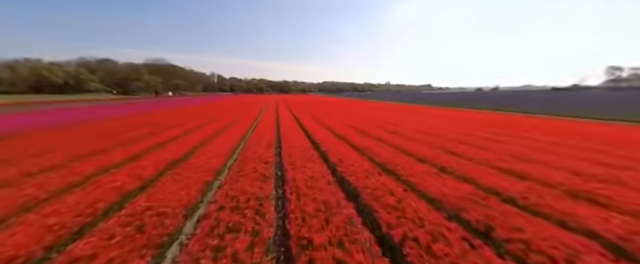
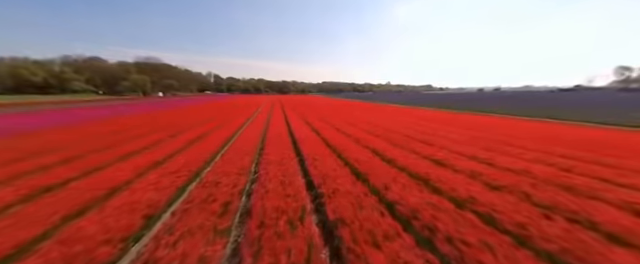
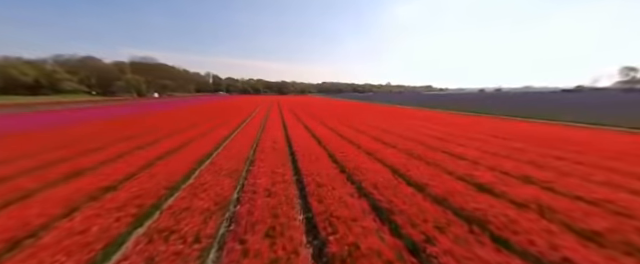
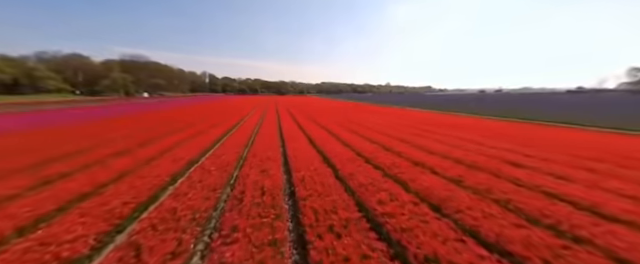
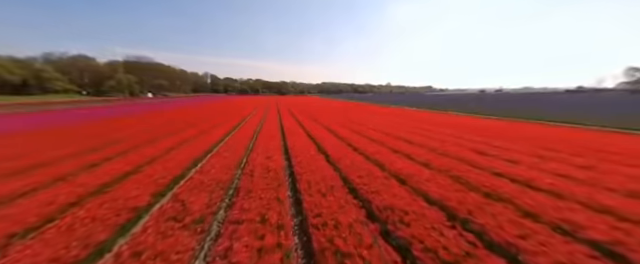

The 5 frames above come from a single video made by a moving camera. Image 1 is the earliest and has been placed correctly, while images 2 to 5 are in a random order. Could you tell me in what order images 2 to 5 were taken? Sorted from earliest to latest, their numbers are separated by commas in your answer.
2, 3, 5, 4
